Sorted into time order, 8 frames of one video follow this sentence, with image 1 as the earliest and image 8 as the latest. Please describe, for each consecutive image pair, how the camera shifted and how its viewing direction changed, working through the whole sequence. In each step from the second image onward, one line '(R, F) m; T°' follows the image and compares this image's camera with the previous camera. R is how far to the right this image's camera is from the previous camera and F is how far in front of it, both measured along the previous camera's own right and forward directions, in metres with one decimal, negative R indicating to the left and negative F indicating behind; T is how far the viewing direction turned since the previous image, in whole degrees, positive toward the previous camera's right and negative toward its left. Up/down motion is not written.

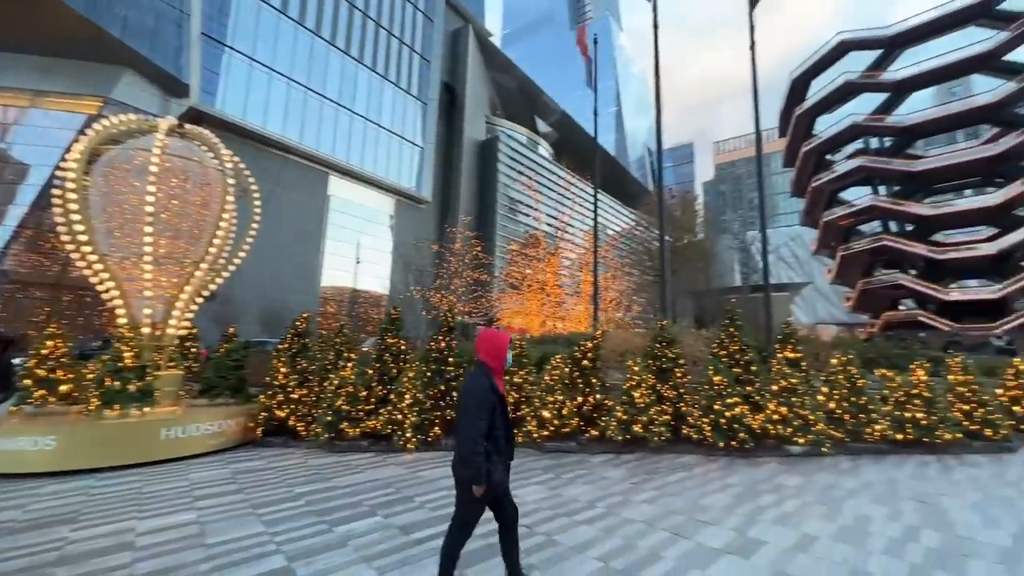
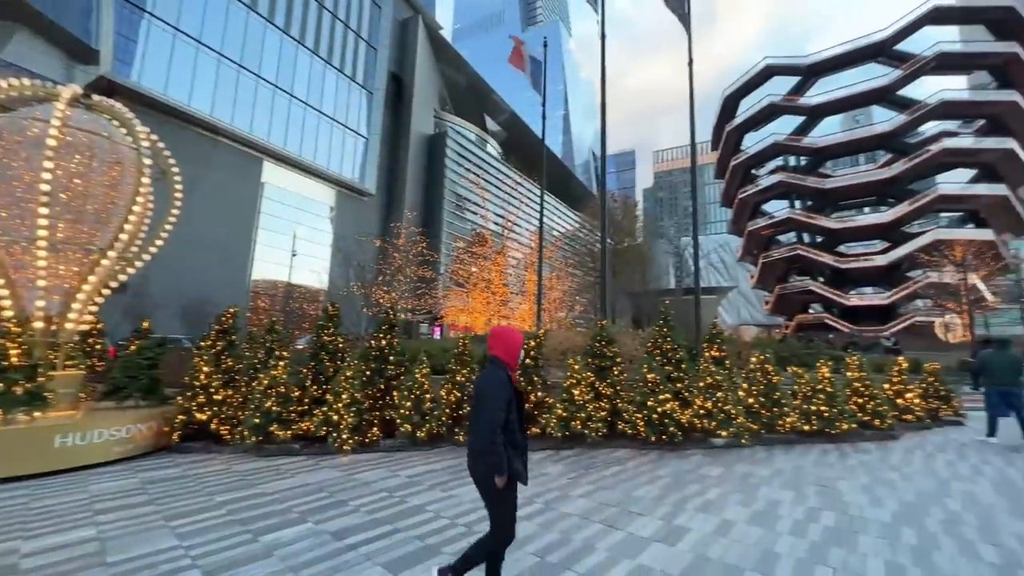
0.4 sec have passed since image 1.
(0.0, 0.0) m; +7°
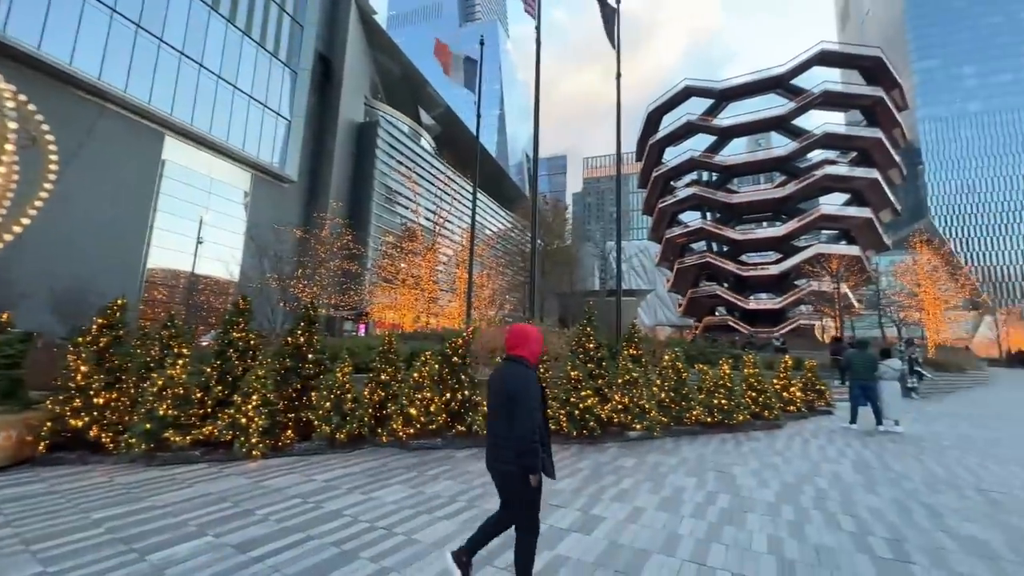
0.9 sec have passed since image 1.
(0.0, 0.0) m; +9°
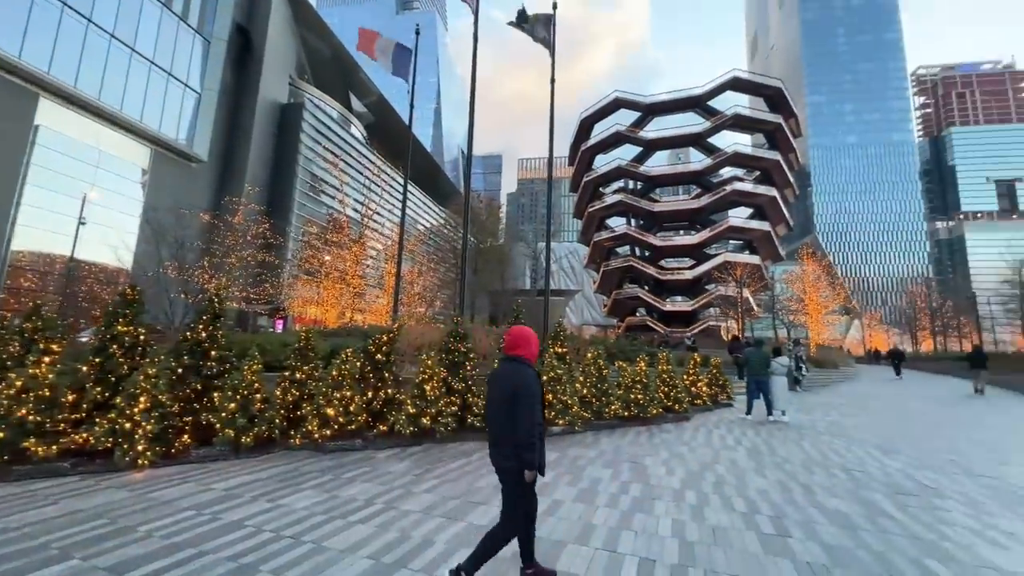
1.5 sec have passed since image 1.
(+0.1, 0.0) m; +9°
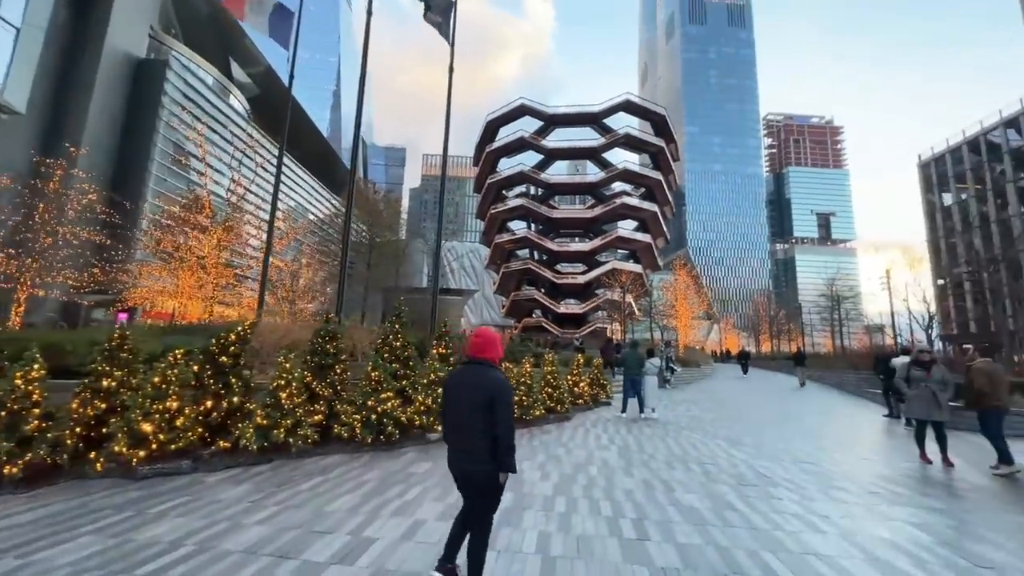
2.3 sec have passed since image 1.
(+0.3, +0.4) m; +13°
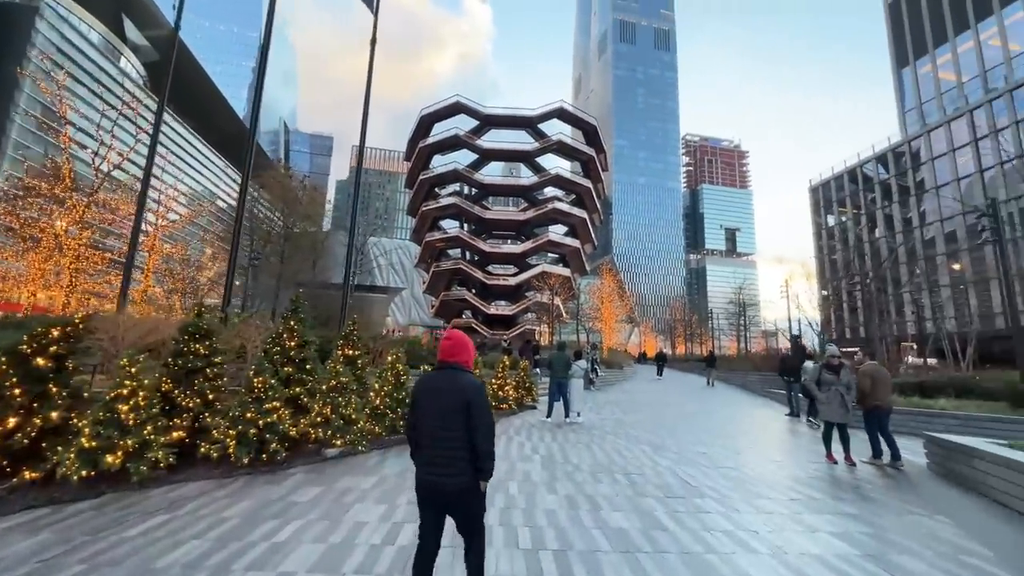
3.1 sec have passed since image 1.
(+0.2, +0.7) m; +9°
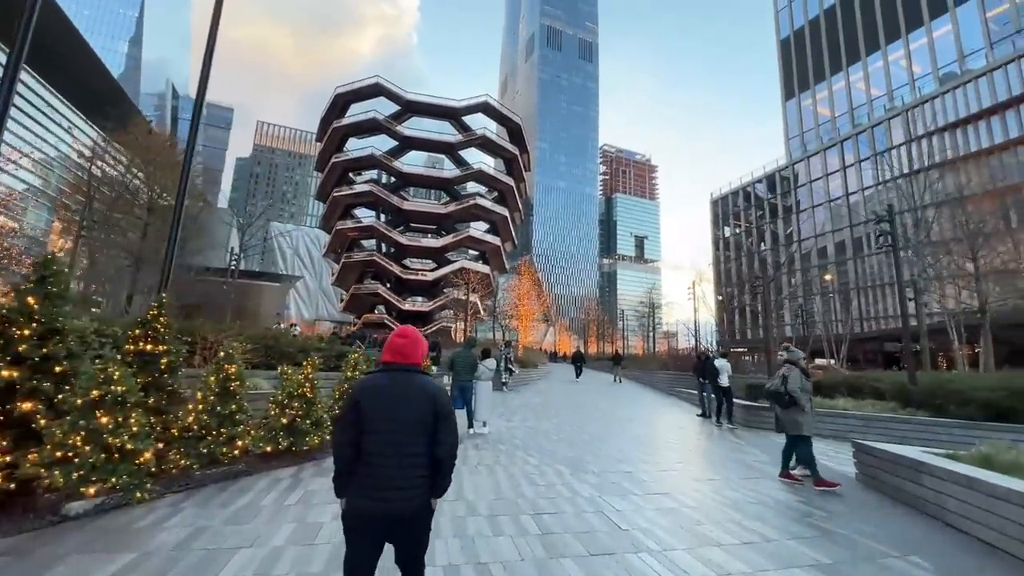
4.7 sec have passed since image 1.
(+0.4, +1.6) m; +11°
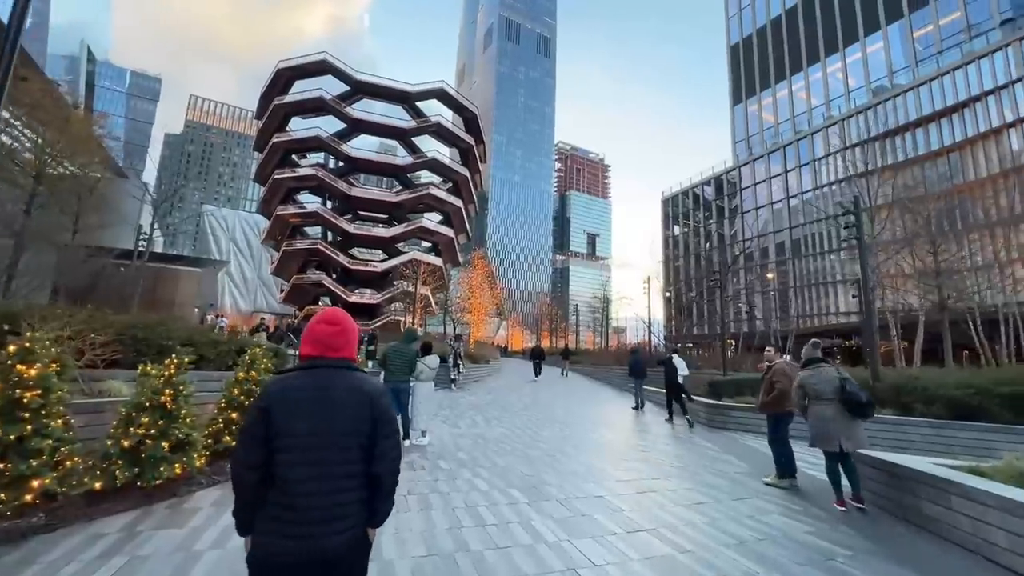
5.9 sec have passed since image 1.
(+0.1, +1.3) m; +6°
